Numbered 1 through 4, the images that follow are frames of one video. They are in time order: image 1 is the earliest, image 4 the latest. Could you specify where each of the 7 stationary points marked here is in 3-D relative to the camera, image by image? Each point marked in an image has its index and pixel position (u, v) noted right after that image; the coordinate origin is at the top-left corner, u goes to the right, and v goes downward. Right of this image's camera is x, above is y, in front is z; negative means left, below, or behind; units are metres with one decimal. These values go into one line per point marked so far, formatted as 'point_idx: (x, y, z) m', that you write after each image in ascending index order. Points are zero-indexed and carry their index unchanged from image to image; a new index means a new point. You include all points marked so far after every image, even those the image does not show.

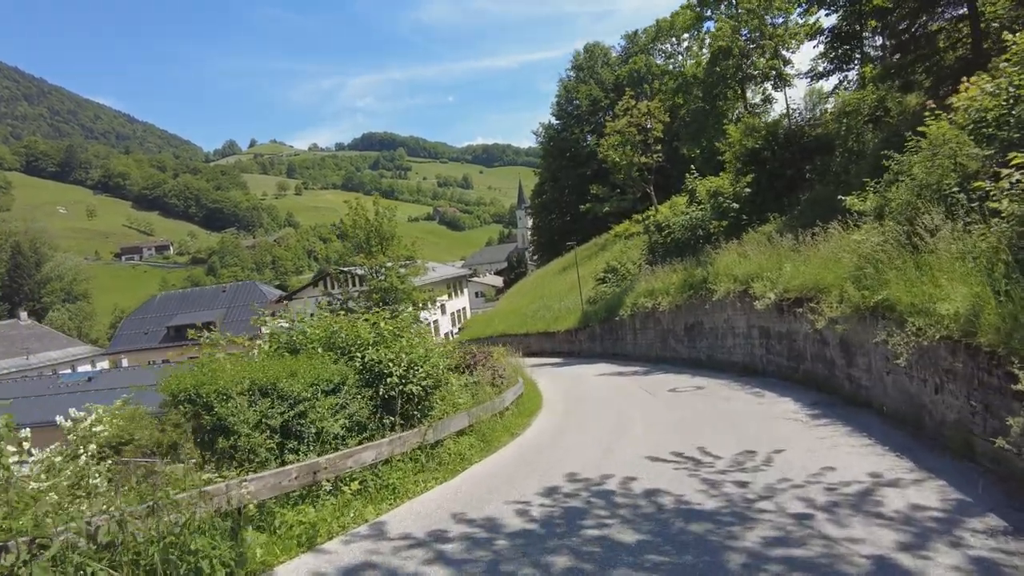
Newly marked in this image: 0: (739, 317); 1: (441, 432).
0: (+5.8, -0.7, +16.8) m
1: (-0.9, -1.8, +8.1) m
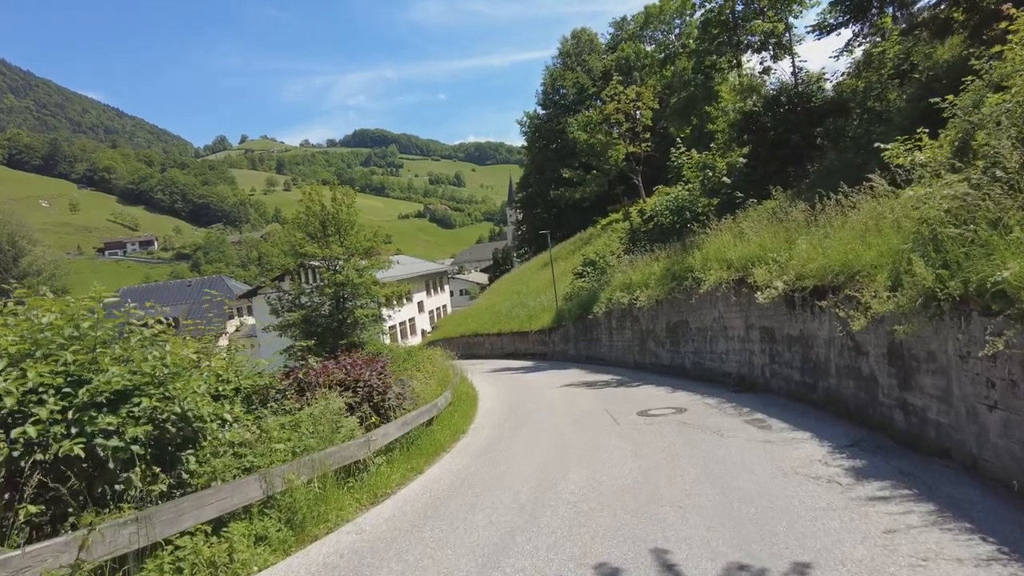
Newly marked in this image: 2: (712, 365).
0: (+4.4, -0.5, +13.0) m
1: (-2.3, -1.5, +4.2) m
2: (+4.4, -1.7, +14.3) m
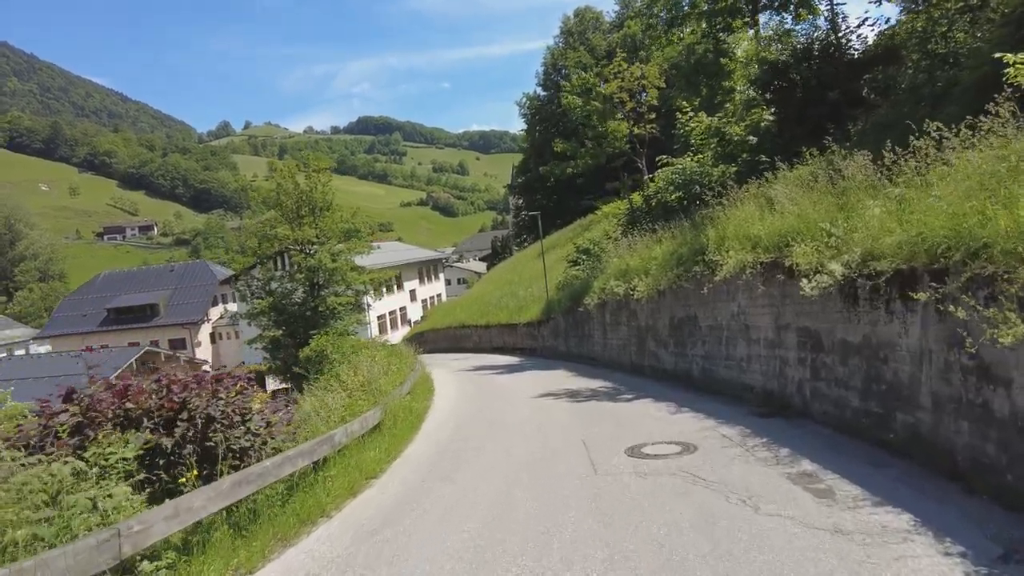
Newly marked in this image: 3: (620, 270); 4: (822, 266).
0: (+3.6, -0.3, +9.7) m
1: (-3.0, -1.4, +0.9) m
2: (+3.6, -1.5, +11.1) m
3: (+2.8, +0.5, +17.3) m
4: (+3.6, +0.3, +7.5) m
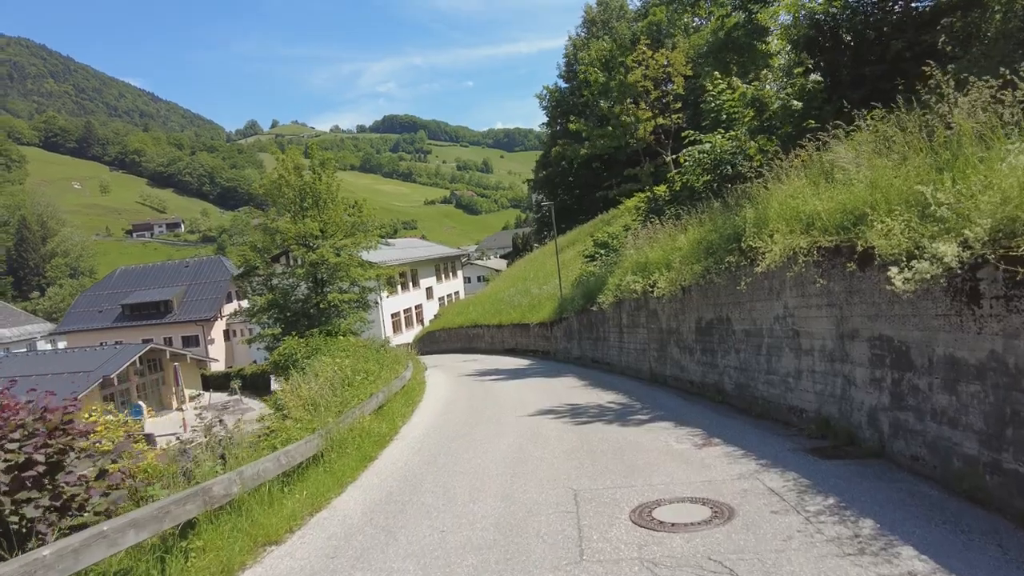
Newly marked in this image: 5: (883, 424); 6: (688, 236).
0: (+3.4, -0.3, +7.3) m
1: (-3.6, -1.3, -1.2) m
2: (+3.4, -1.4, +8.7) m
3: (+2.9, +0.6, +15.0) m
4: (+3.2, +0.3, +5.1) m
5: (+3.5, -1.3, +6.1) m
6: (+3.3, +1.0, +12.1) m
